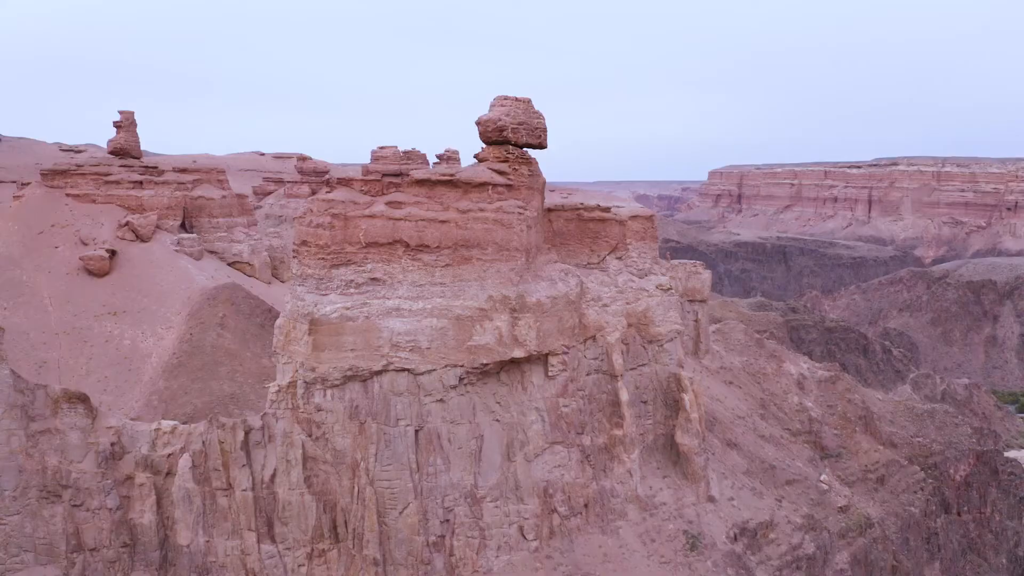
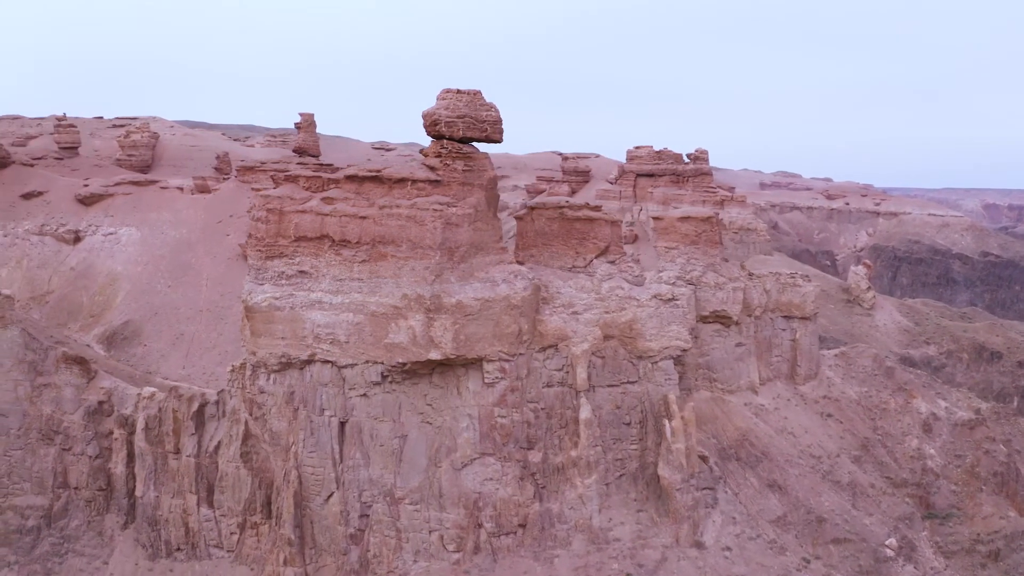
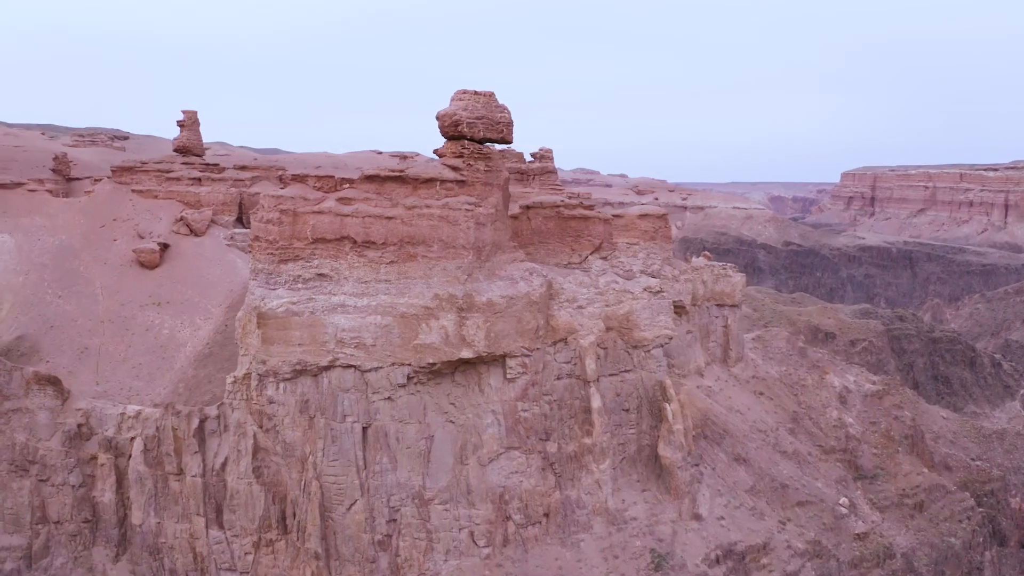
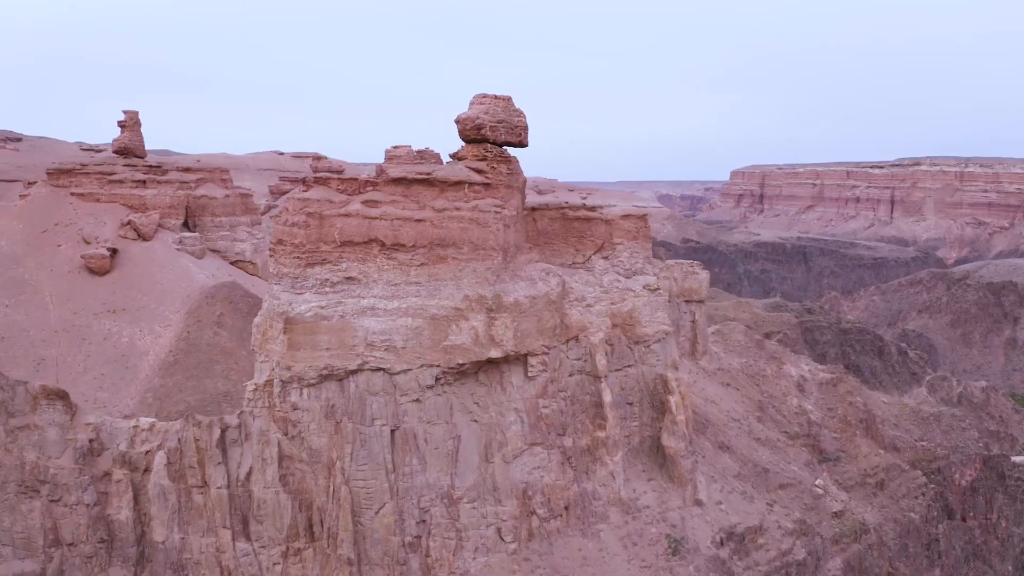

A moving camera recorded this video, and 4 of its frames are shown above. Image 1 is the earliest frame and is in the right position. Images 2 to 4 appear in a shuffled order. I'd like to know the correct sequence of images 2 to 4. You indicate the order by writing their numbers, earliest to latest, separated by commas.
4, 3, 2
